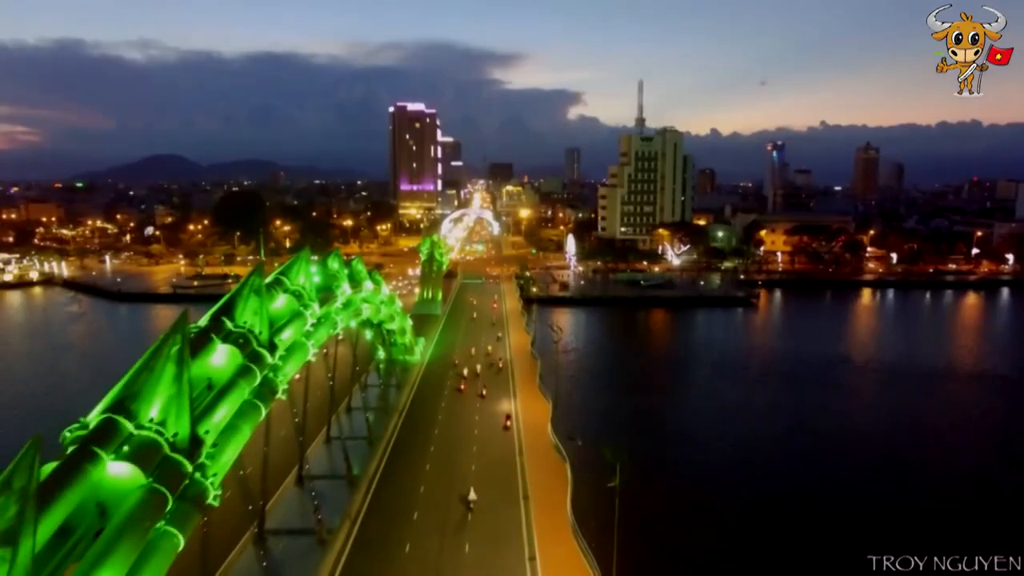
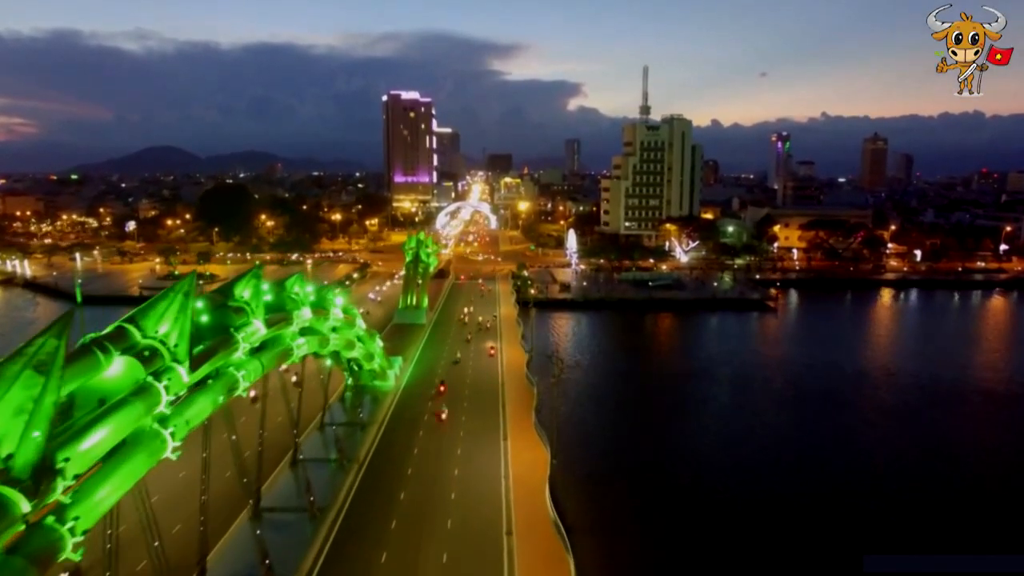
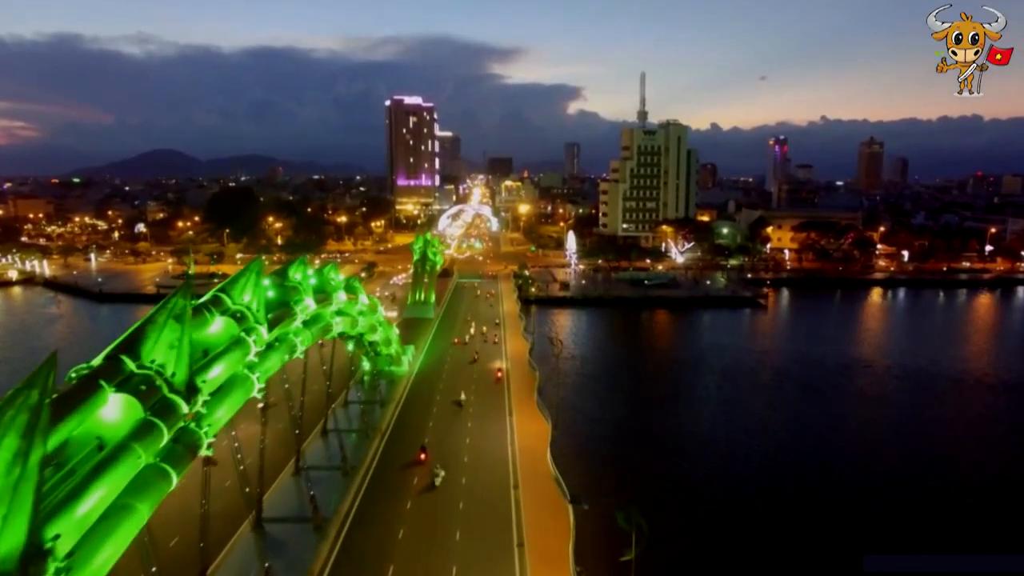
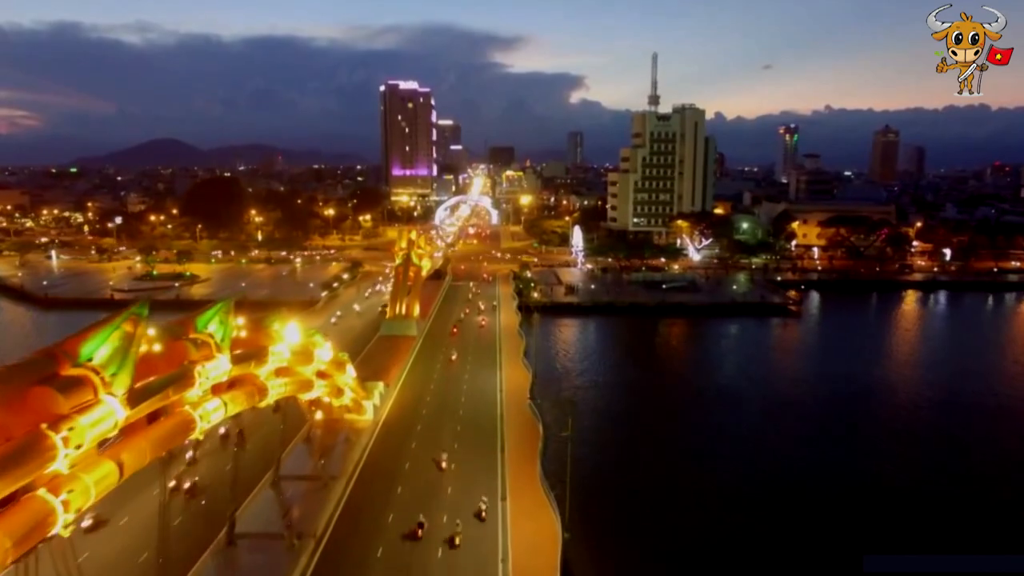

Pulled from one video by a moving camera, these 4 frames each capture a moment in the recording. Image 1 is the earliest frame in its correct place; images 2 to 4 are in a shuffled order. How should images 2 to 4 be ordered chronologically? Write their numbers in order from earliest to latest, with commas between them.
3, 2, 4
